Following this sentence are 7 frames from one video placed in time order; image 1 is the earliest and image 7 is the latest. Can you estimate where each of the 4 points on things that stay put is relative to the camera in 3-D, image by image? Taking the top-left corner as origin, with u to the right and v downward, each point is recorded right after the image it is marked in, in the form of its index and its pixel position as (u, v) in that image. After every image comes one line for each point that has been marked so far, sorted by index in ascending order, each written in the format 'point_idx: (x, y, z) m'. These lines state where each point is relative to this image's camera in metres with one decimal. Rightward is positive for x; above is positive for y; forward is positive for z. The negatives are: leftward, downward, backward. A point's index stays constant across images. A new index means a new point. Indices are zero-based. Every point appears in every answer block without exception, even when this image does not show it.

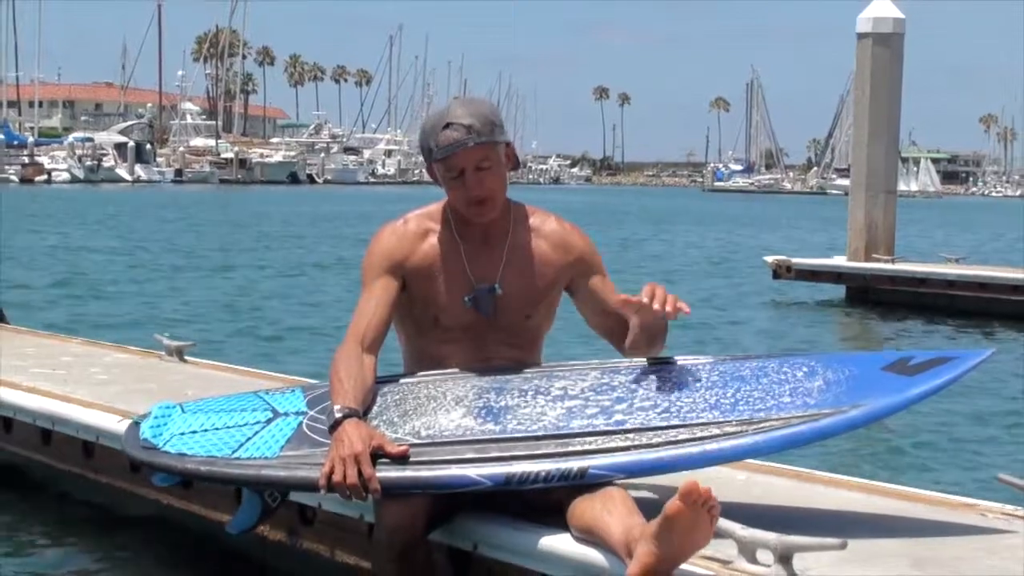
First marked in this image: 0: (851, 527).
0: (+1.3, -0.9, +4.2) m
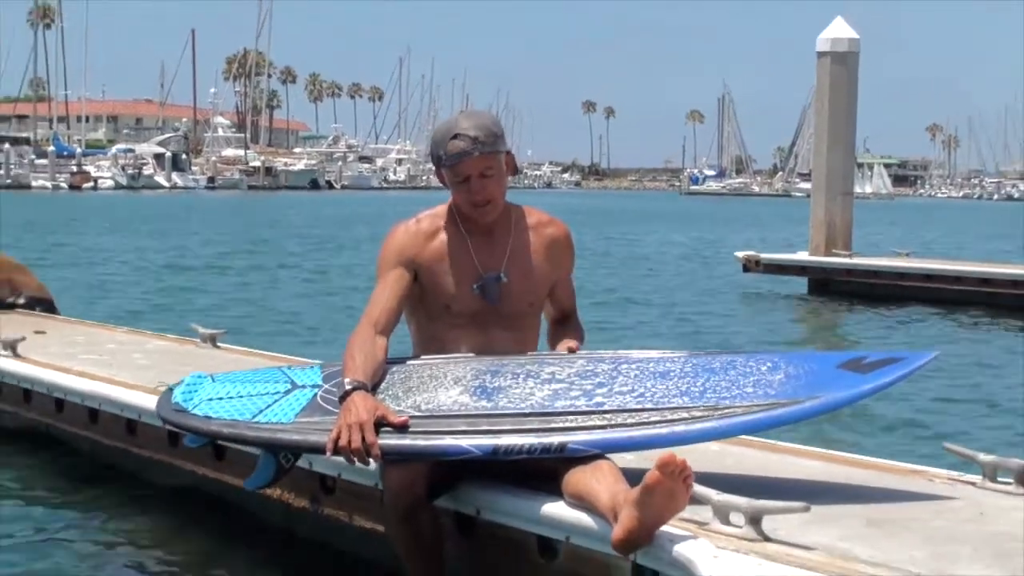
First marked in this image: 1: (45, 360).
0: (+1.3, -0.9, +4.7) m
1: (-3.1, -0.5, +7.6) m
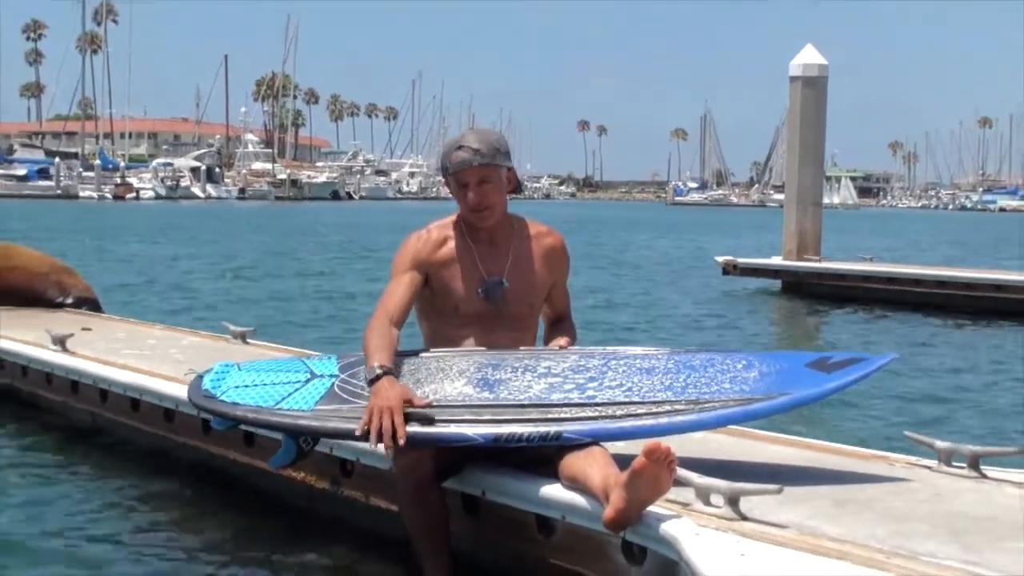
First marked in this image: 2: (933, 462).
0: (+1.3, -0.9, +5.2) m
1: (-3.1, -0.5, +8.2) m
2: (+2.0, -0.8, +5.4) m
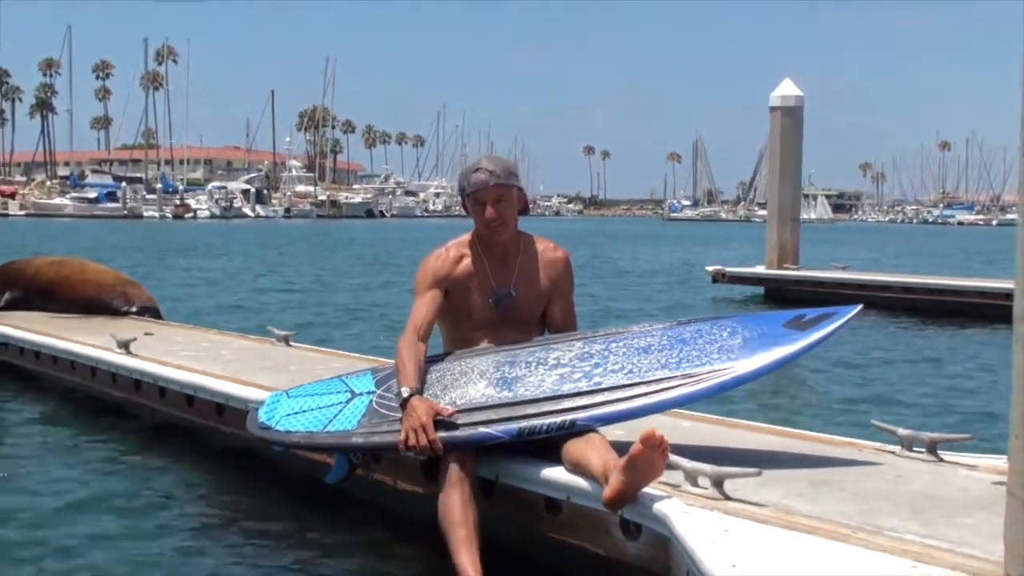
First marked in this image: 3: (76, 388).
0: (+1.4, -0.9, +5.9) m
1: (-2.9, -0.6, +8.9) m
2: (+2.1, -0.9, +6.1) m
3: (-3.7, -0.9, +9.6) m
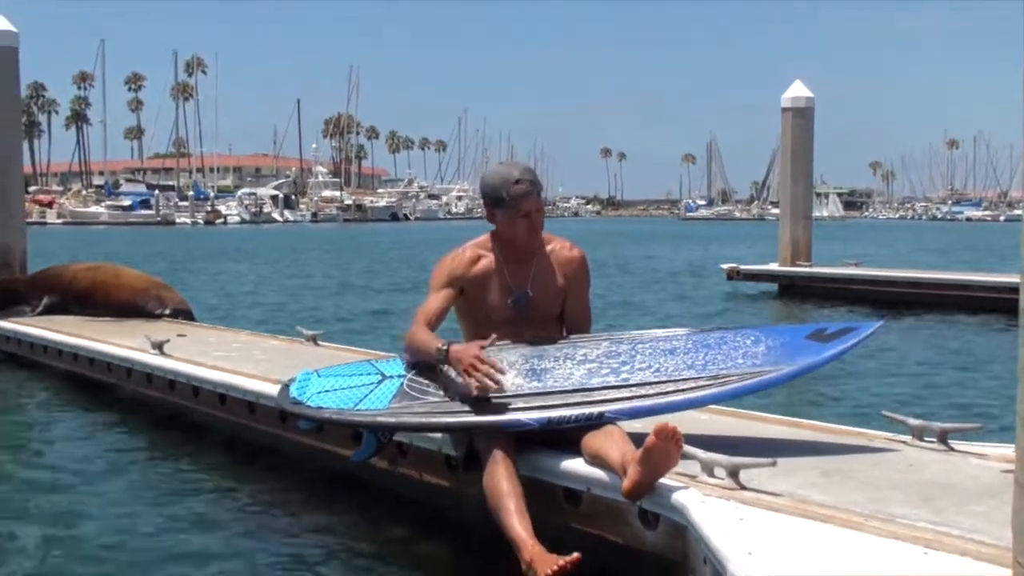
0: (+1.5, -0.9, +6.0) m
1: (-2.7, -0.6, +9.2) m
2: (+2.2, -0.8, +6.2) m
3: (-3.6, -0.9, +9.9) m
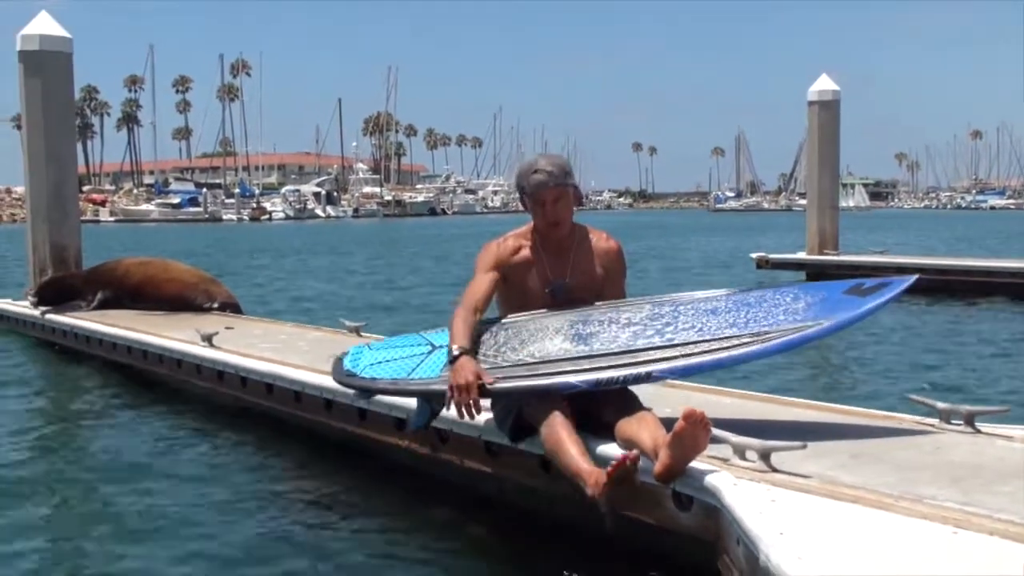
0: (+1.7, -0.8, +6.2) m
1: (-2.4, -0.5, +9.5) m
2: (+2.5, -0.8, +6.4) m
3: (-3.2, -0.9, +10.2) m
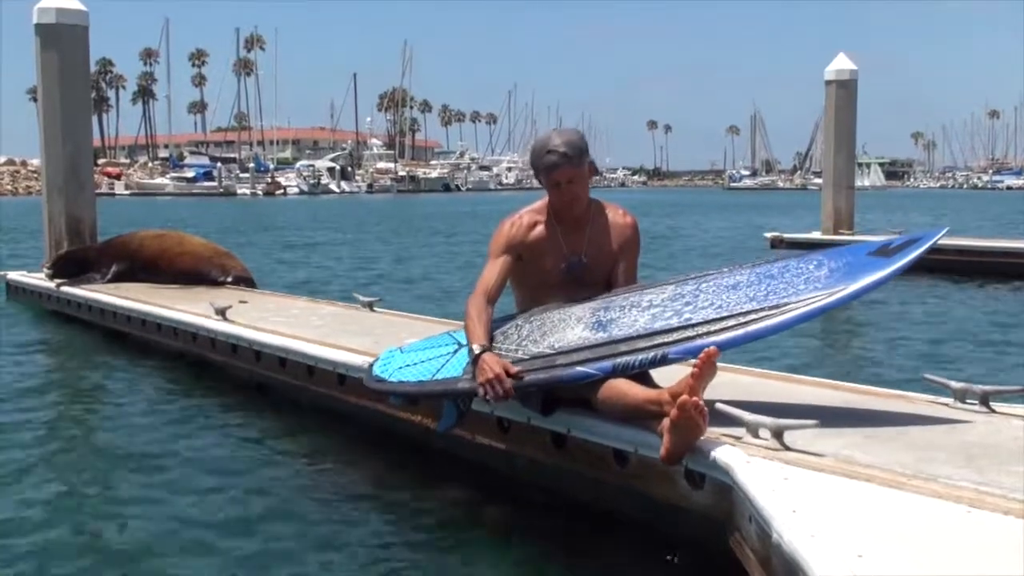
0: (+1.8, -0.7, +6.2) m
1: (-2.3, -0.3, +9.5) m
2: (+2.5, -0.7, +6.4) m
3: (-3.1, -0.6, +10.3) m
